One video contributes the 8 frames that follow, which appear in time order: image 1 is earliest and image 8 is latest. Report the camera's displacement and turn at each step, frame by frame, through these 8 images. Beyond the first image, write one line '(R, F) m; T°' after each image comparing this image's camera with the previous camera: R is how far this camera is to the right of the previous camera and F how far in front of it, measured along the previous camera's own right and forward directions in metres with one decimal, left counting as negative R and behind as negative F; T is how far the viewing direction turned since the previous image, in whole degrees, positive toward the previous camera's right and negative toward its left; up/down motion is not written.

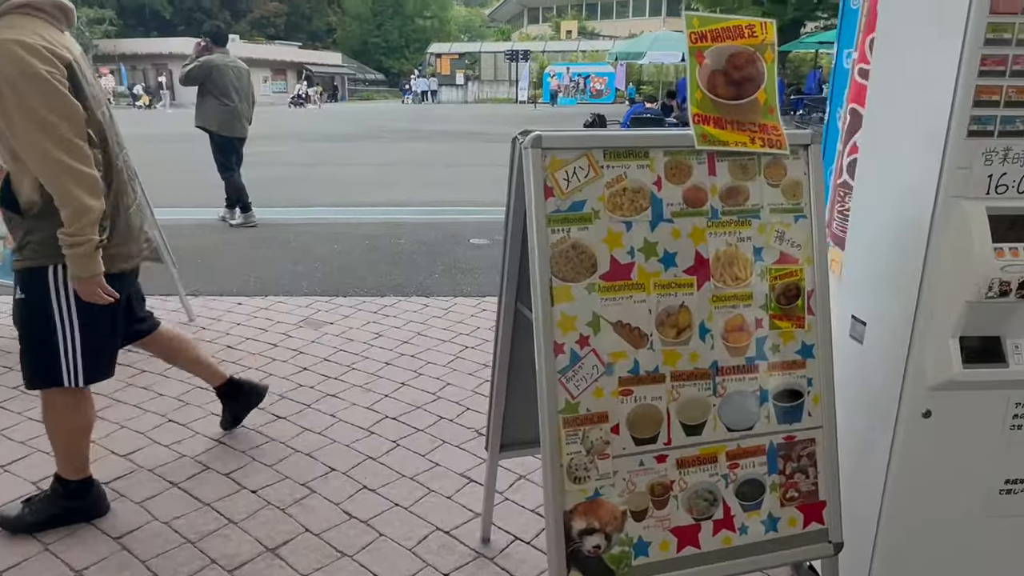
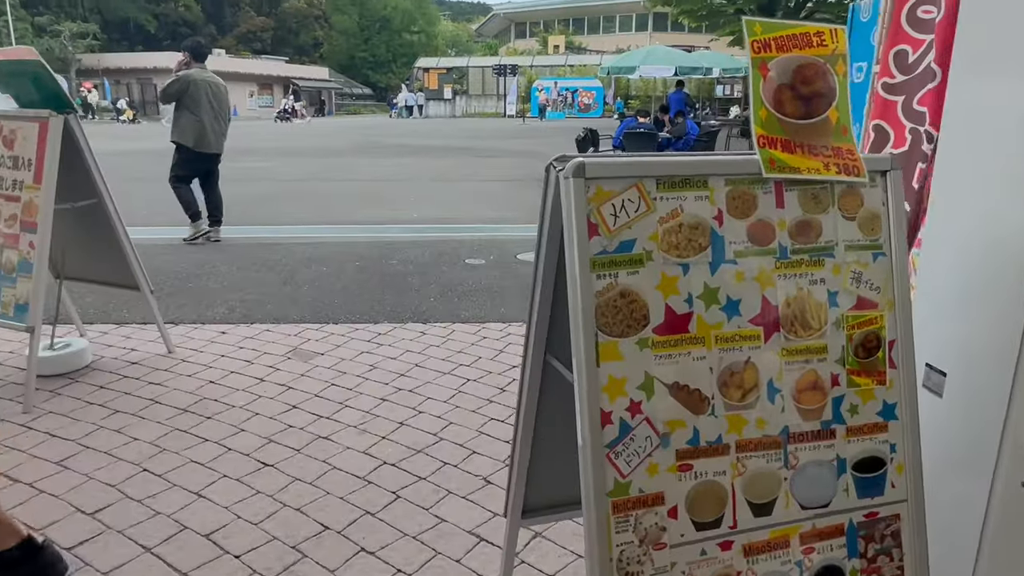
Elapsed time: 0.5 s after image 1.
(-0.1, +0.3) m; +1°
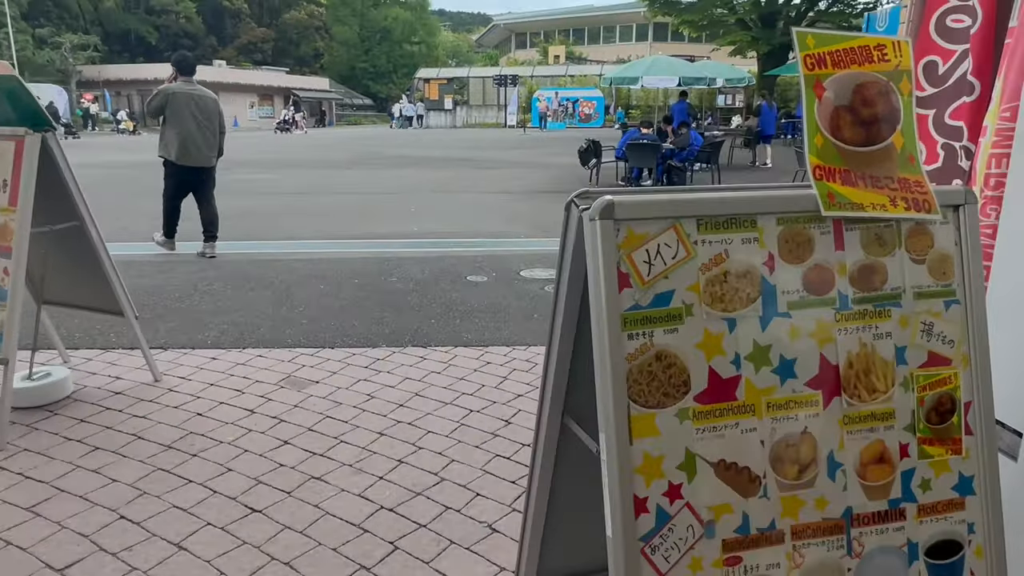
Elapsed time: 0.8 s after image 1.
(0.0, +0.2) m; 0°
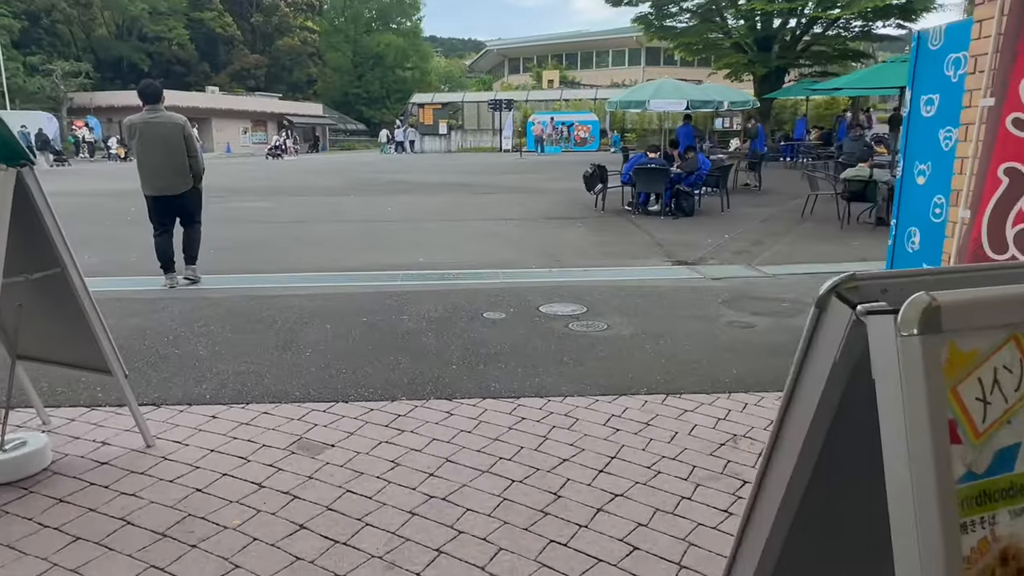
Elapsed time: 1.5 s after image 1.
(-0.2, +0.4) m; +1°
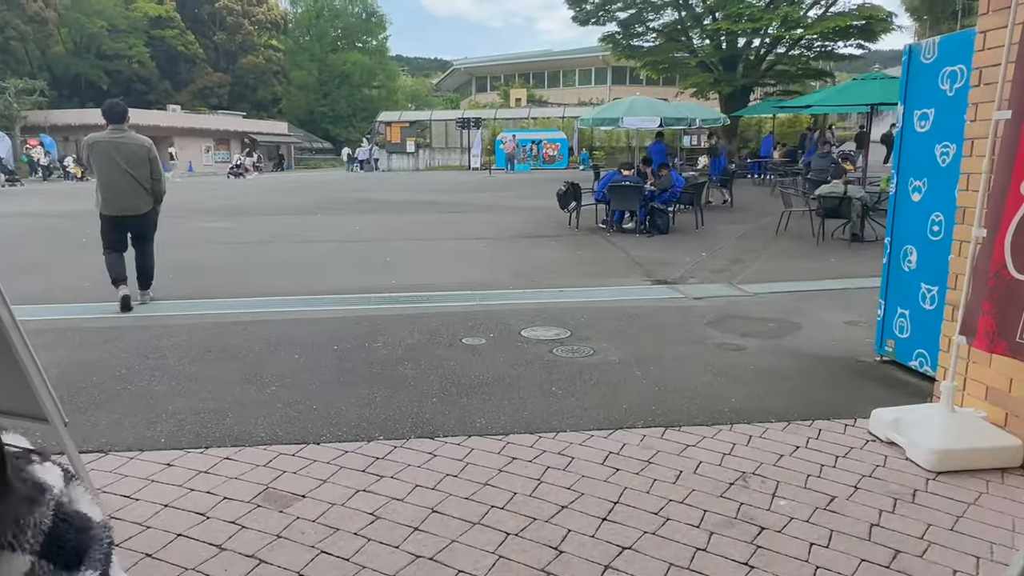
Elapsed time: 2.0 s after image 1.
(-0.1, +0.3) m; +3°
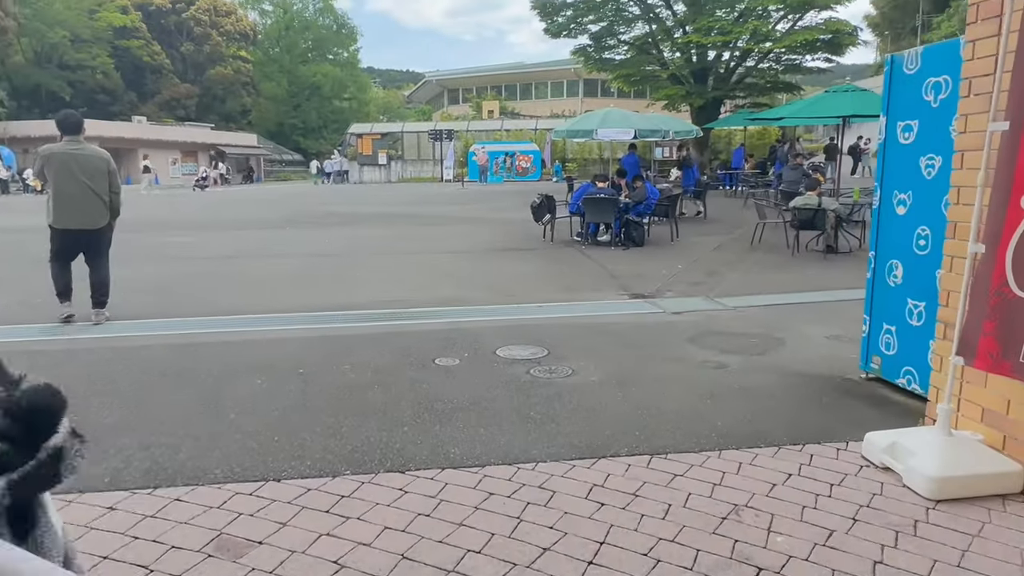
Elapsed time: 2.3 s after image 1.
(0.0, +0.2) m; +2°
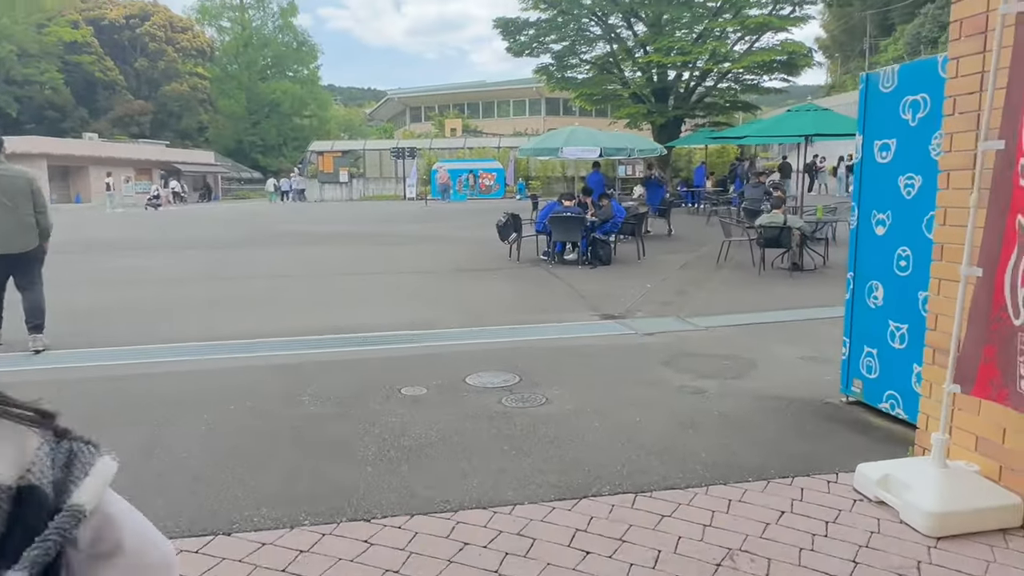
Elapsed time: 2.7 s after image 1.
(0.0, +0.2) m; +3°
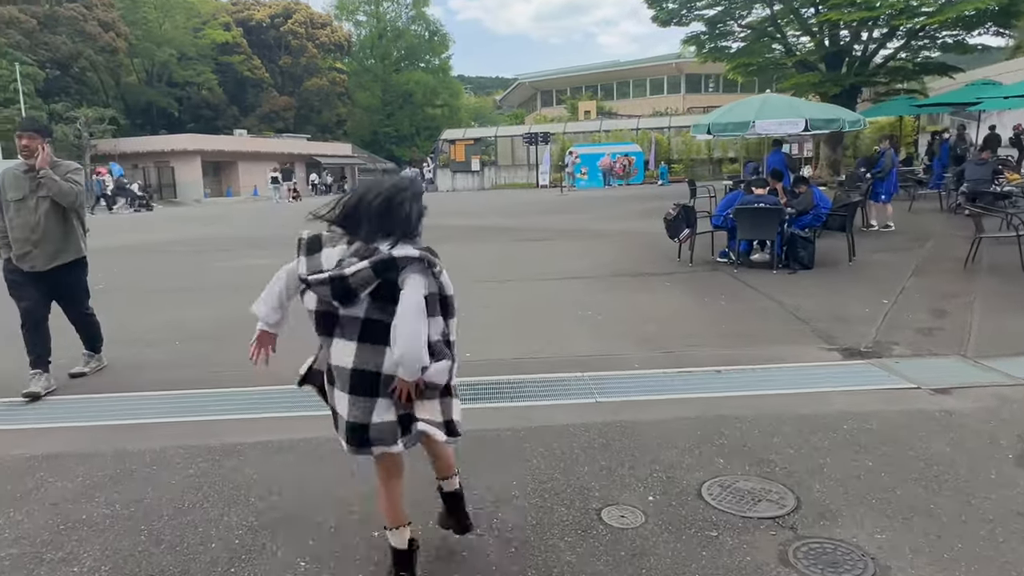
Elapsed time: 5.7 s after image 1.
(-0.7, +2.0) m; -10°
